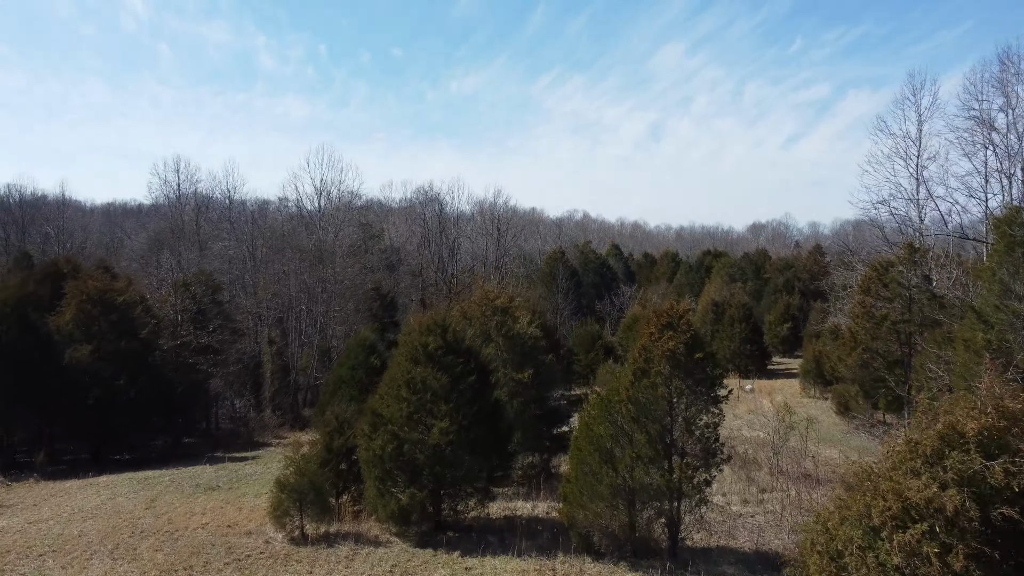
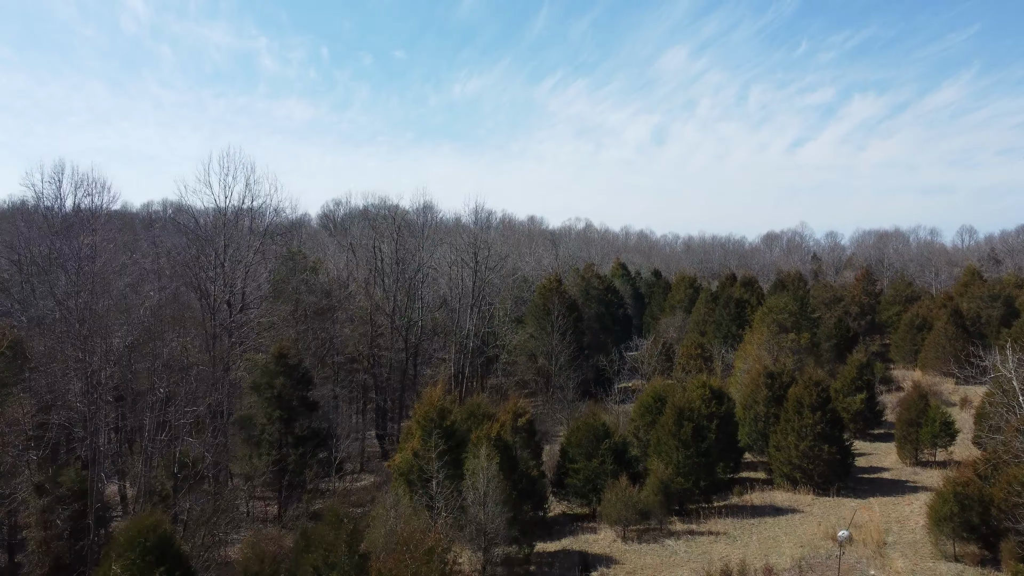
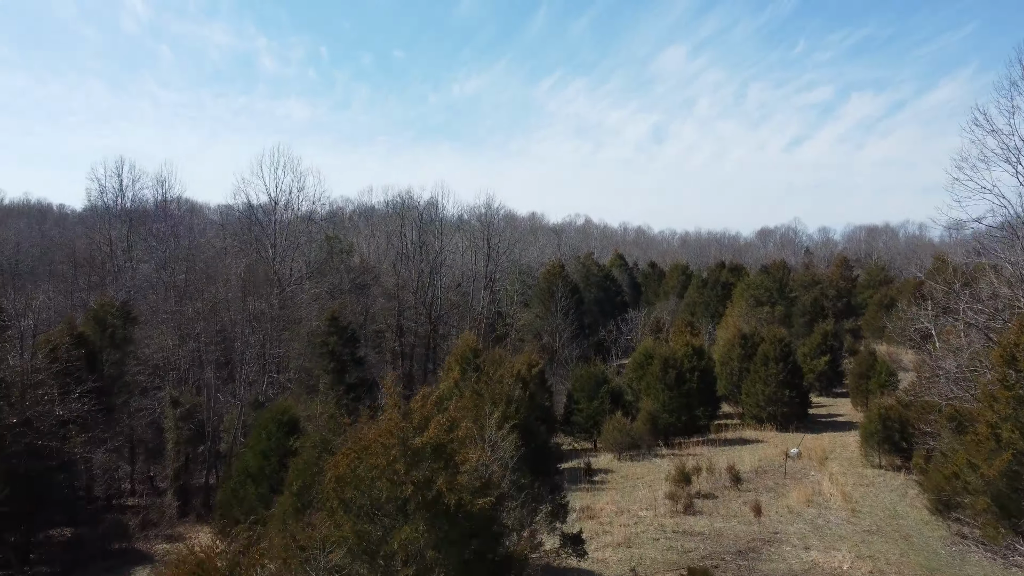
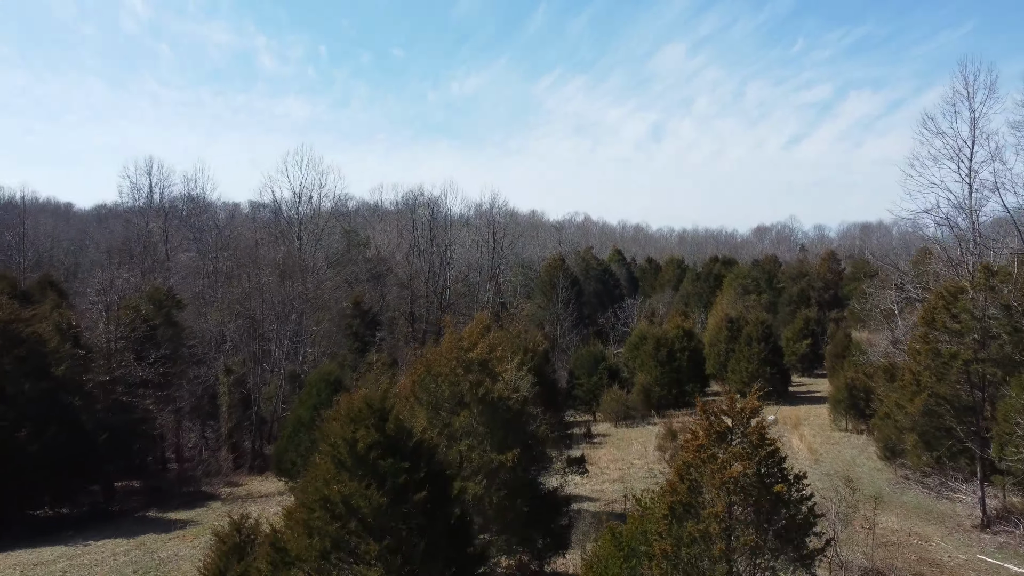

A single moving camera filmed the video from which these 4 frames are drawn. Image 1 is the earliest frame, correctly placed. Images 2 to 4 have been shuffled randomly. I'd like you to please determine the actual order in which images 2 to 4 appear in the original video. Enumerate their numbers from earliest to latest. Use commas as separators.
4, 3, 2
